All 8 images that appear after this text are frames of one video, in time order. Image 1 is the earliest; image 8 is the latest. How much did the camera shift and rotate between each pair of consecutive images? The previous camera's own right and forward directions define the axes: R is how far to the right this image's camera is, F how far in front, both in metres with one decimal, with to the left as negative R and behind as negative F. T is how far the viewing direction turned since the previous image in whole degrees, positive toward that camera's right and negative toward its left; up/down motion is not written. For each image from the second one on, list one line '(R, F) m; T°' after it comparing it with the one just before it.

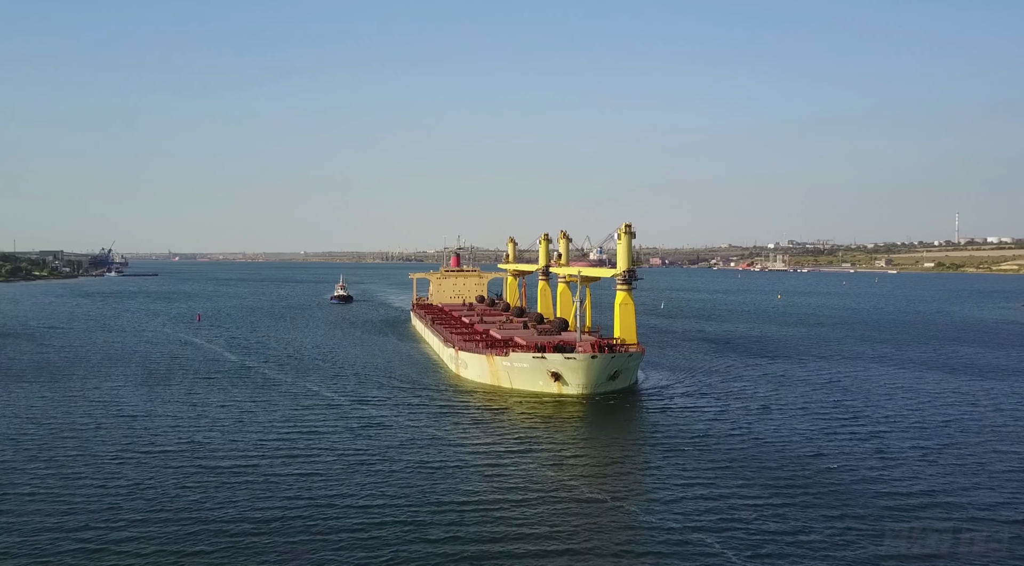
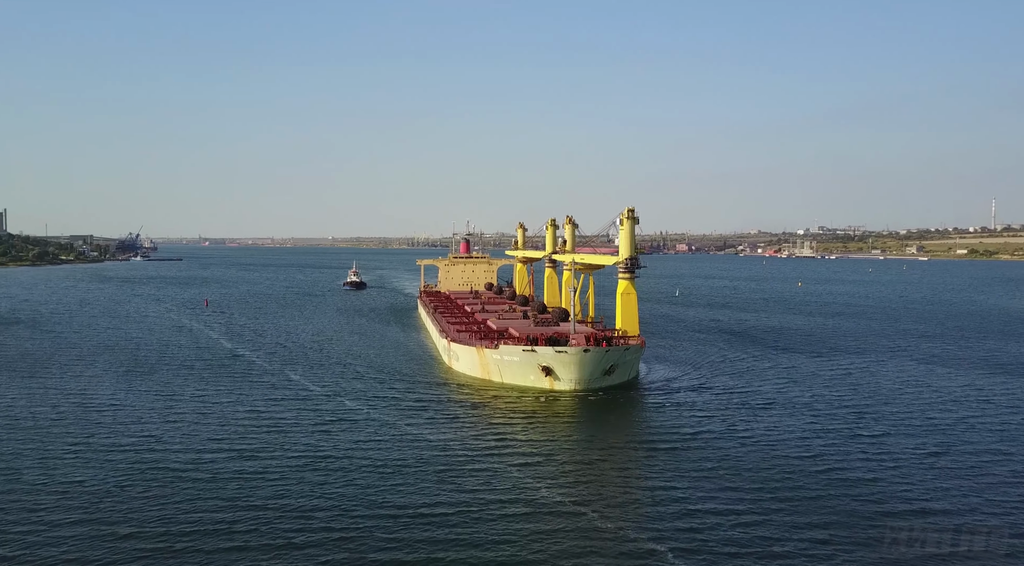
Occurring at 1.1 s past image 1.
(+1.2, +1.5) m; -2°
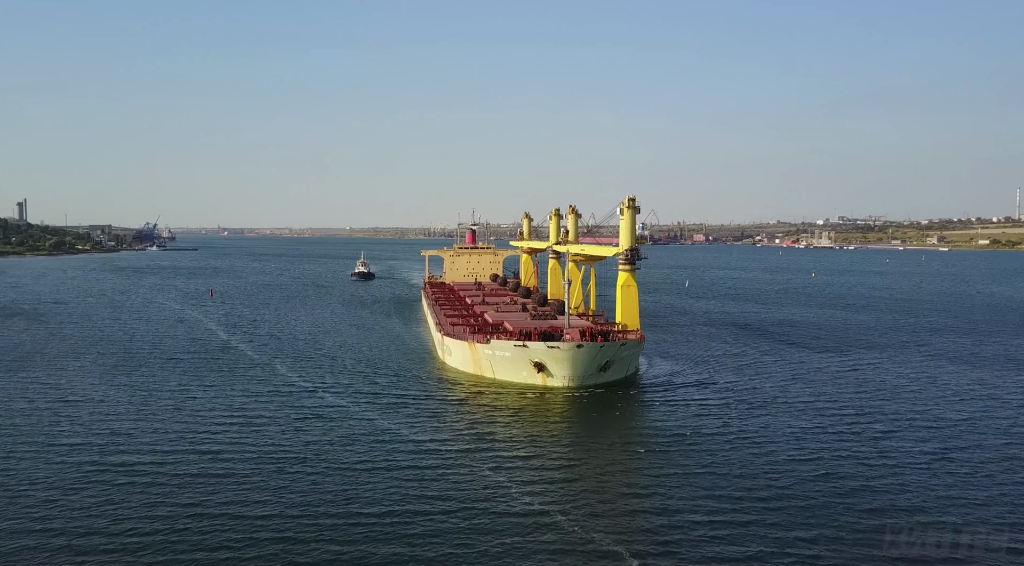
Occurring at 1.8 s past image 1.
(+0.8, +1.1) m; -1°
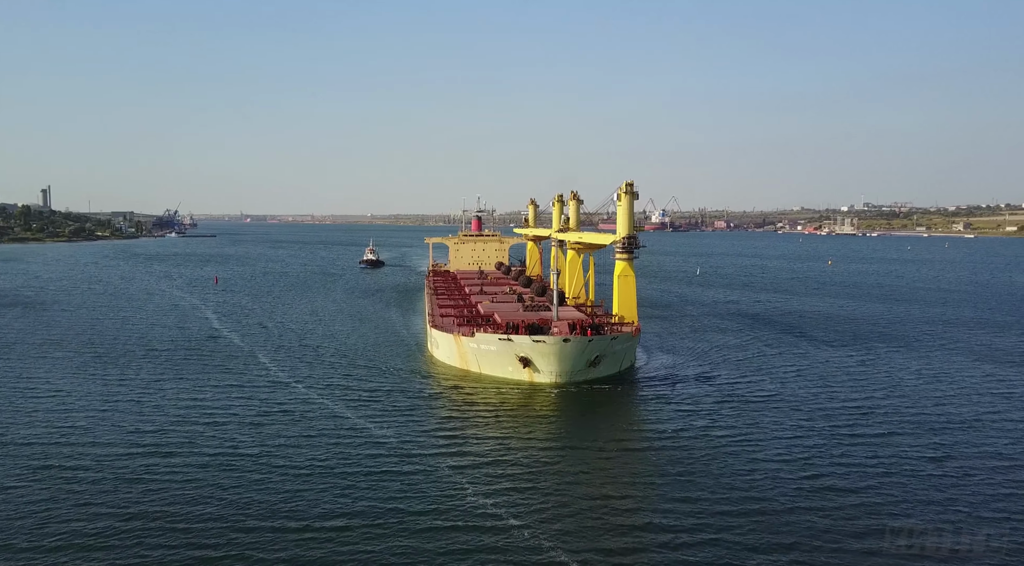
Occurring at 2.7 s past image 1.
(+1.1, +1.4) m; -1°
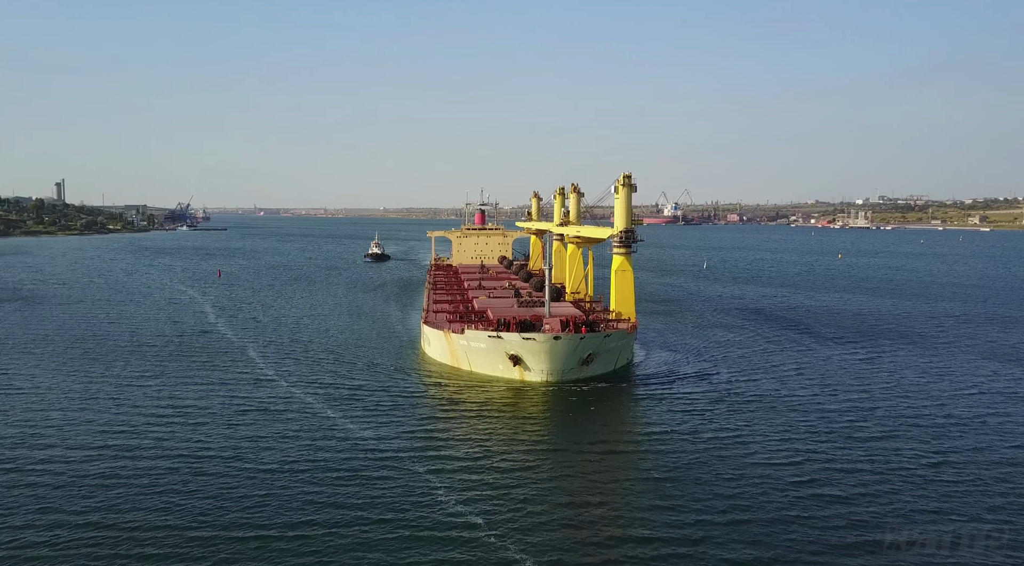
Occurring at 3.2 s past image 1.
(+0.7, +0.8) m; -1°
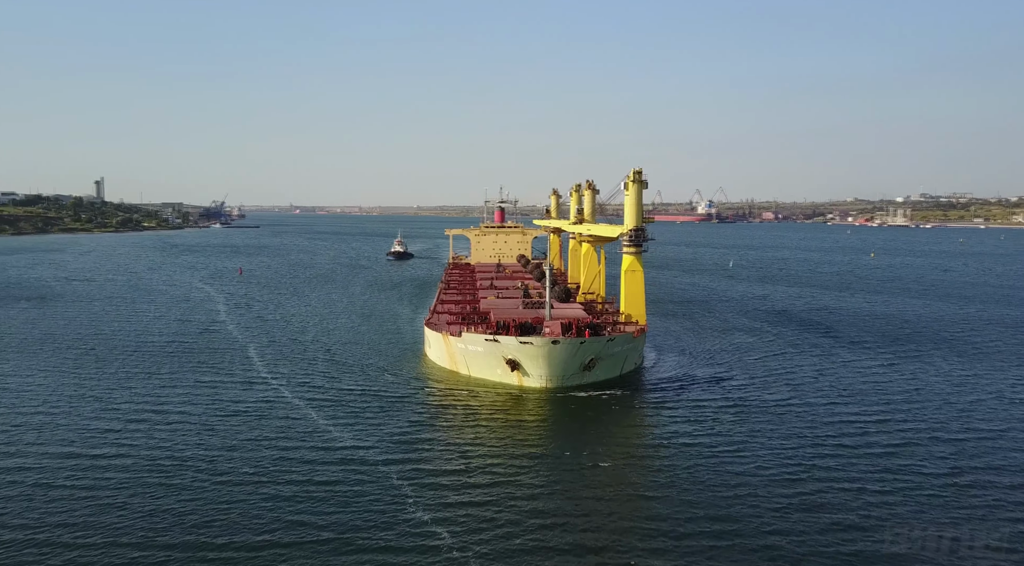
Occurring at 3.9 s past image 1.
(+1.0, +1.2) m; -2°
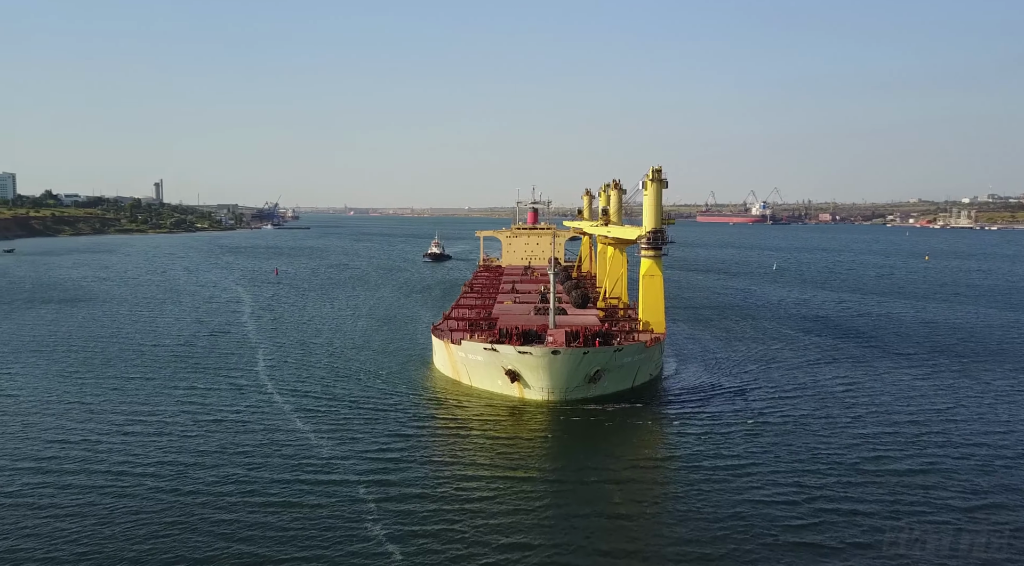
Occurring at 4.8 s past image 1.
(+1.4, +1.5) m; -3°
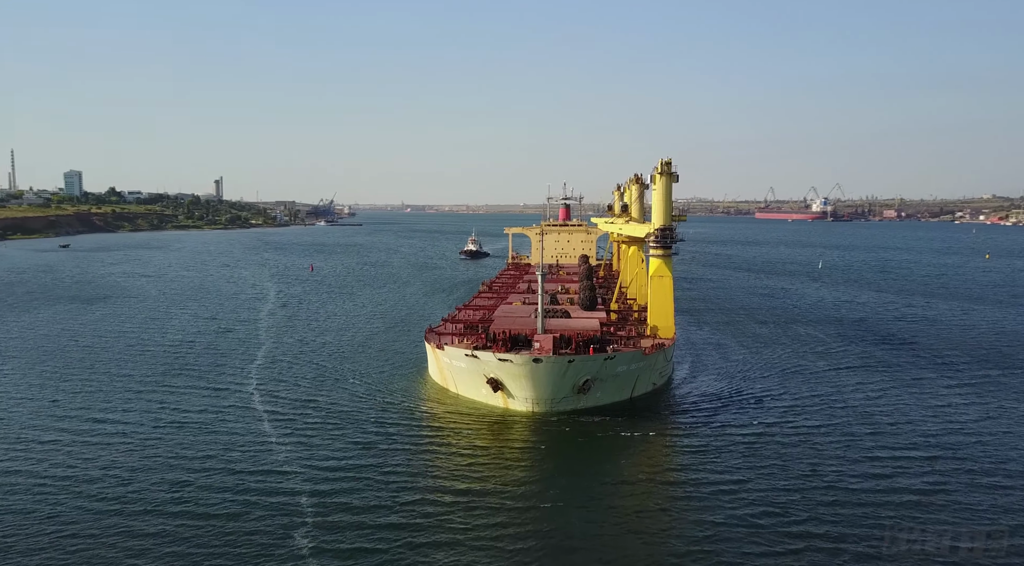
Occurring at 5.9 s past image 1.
(+1.8, +1.7) m; -4°
